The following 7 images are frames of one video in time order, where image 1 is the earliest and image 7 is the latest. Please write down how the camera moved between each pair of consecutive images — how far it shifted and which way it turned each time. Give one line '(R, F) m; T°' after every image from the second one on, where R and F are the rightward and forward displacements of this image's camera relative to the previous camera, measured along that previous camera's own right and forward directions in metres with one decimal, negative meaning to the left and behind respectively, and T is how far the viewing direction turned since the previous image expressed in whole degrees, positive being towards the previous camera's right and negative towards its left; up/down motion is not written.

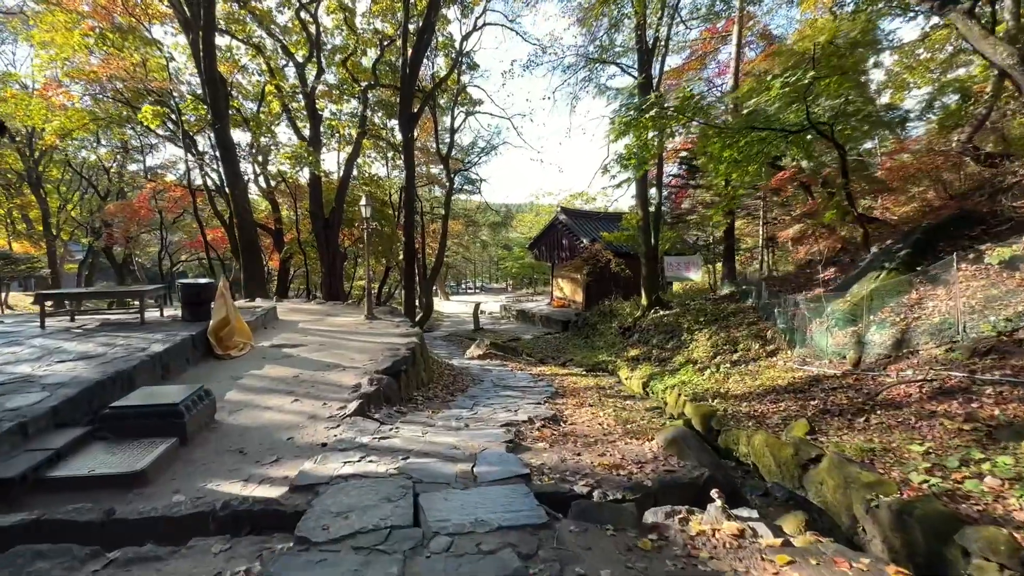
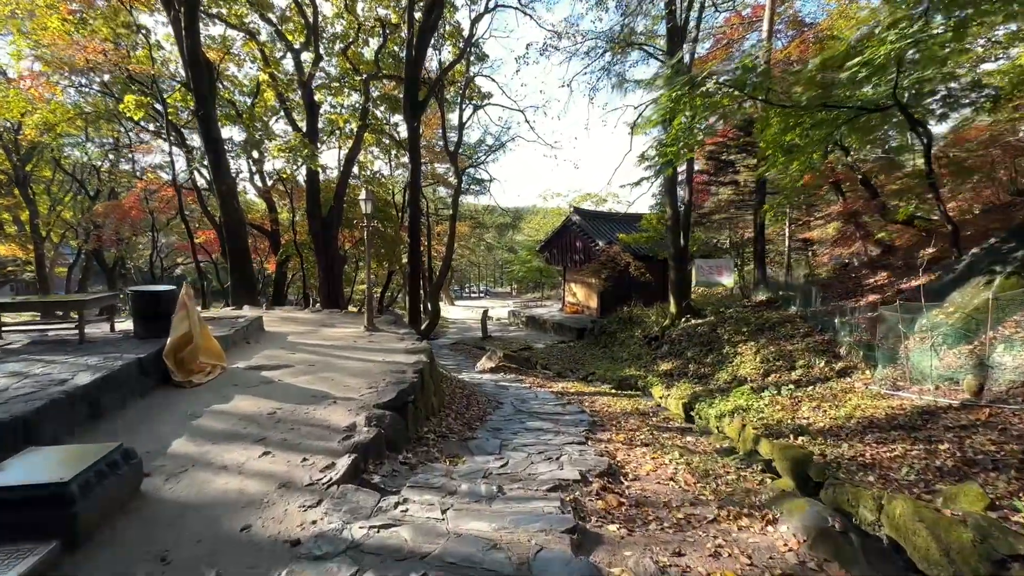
(-0.3, +1.2) m; 0°
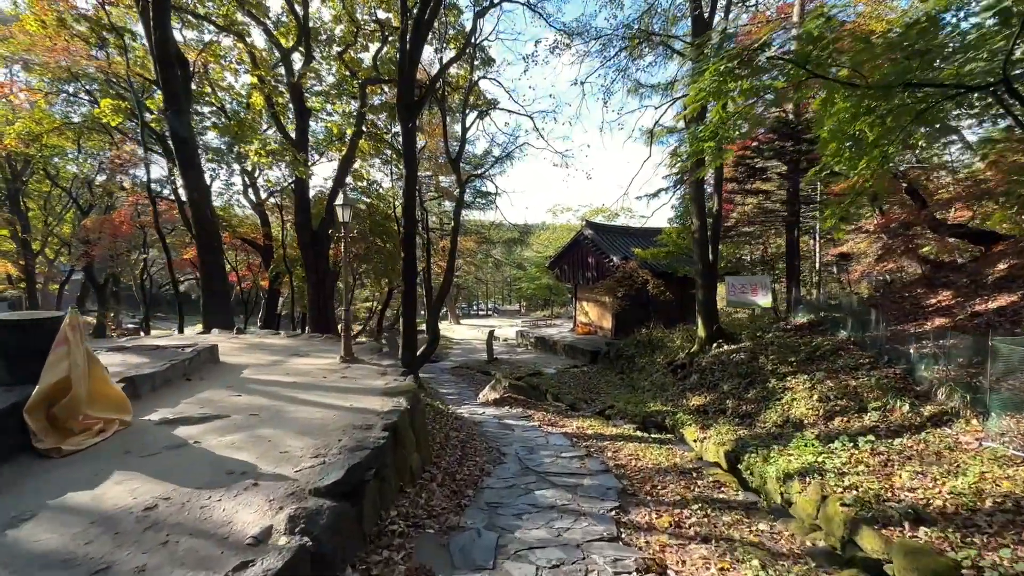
(0.0, +1.3) m; -1°
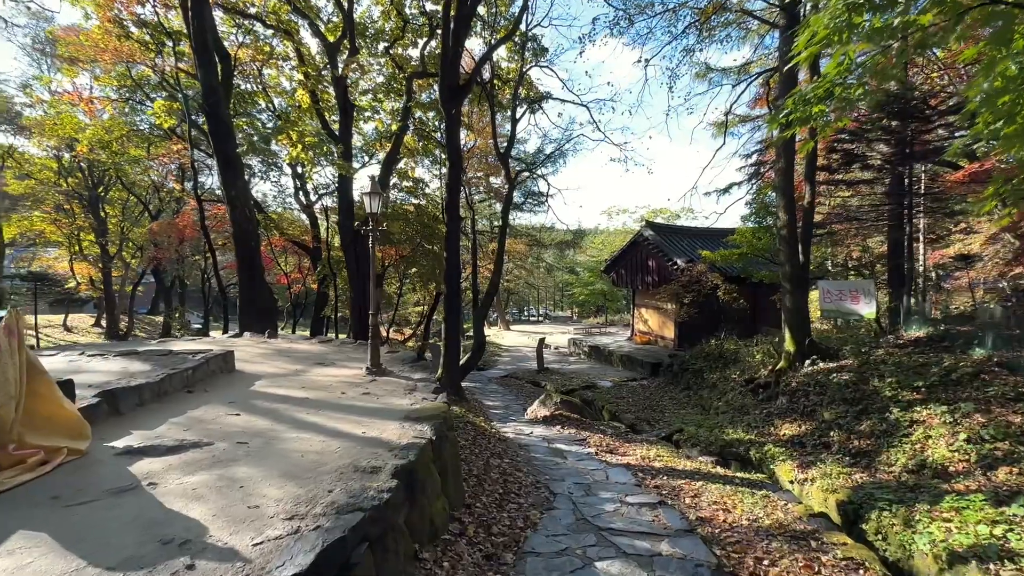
(0.0, +1.1) m; -6°
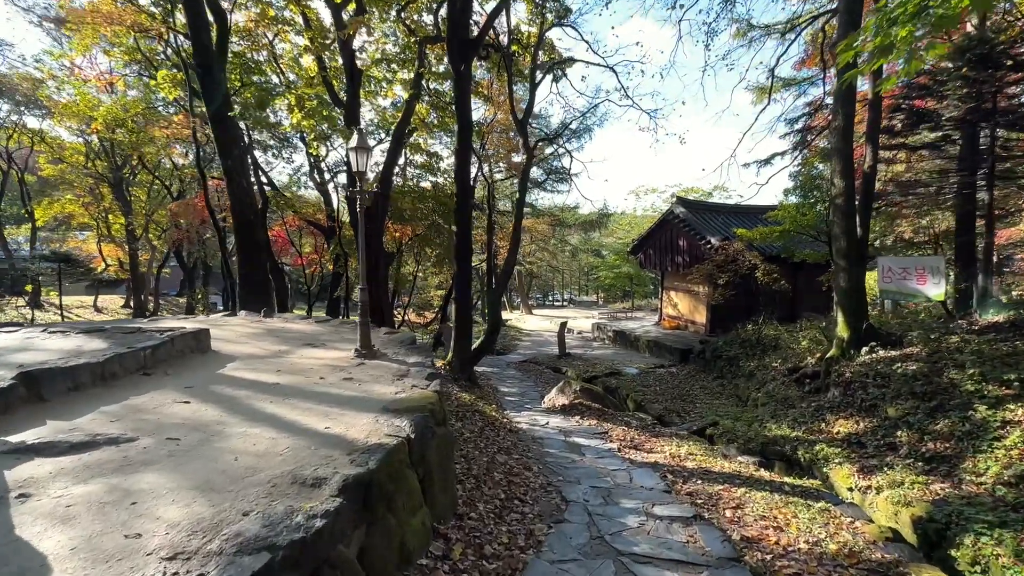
(+0.2, +0.8) m; -3°
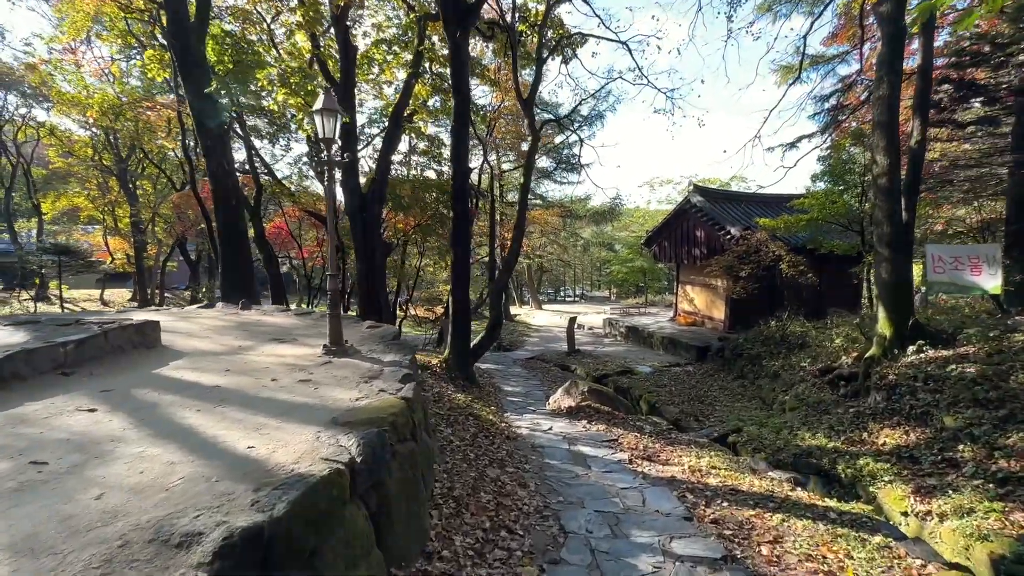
(+0.2, +0.7) m; -2°
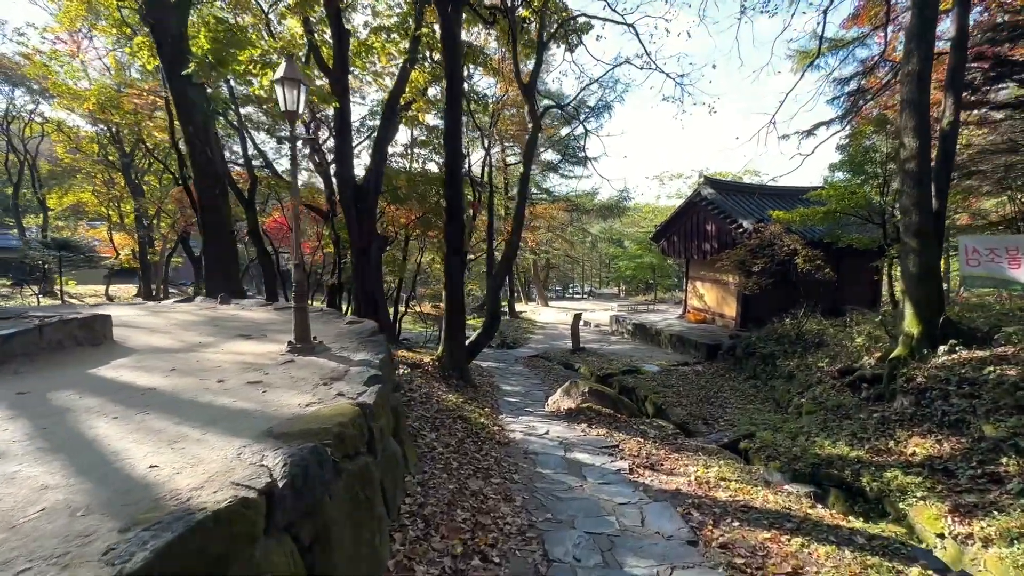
(+0.2, +0.5) m; -1°
